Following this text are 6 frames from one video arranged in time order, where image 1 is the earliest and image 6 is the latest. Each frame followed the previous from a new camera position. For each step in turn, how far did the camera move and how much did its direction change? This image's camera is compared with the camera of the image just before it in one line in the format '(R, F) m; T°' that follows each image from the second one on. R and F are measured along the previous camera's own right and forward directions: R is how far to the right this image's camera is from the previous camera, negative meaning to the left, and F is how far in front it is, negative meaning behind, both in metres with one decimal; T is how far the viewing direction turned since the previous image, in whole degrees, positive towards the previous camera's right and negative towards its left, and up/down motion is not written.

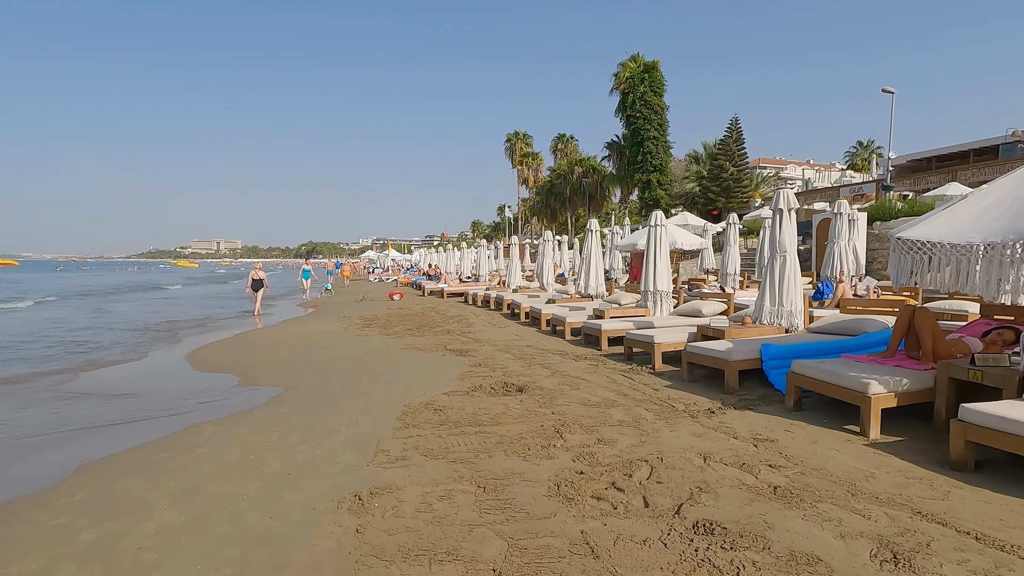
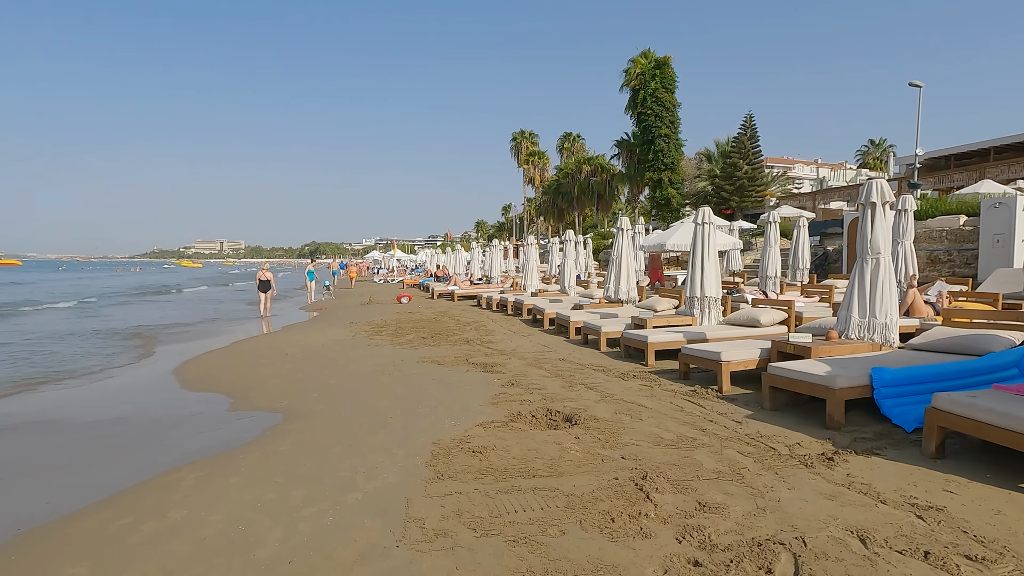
(-0.4, +1.1) m; 0°
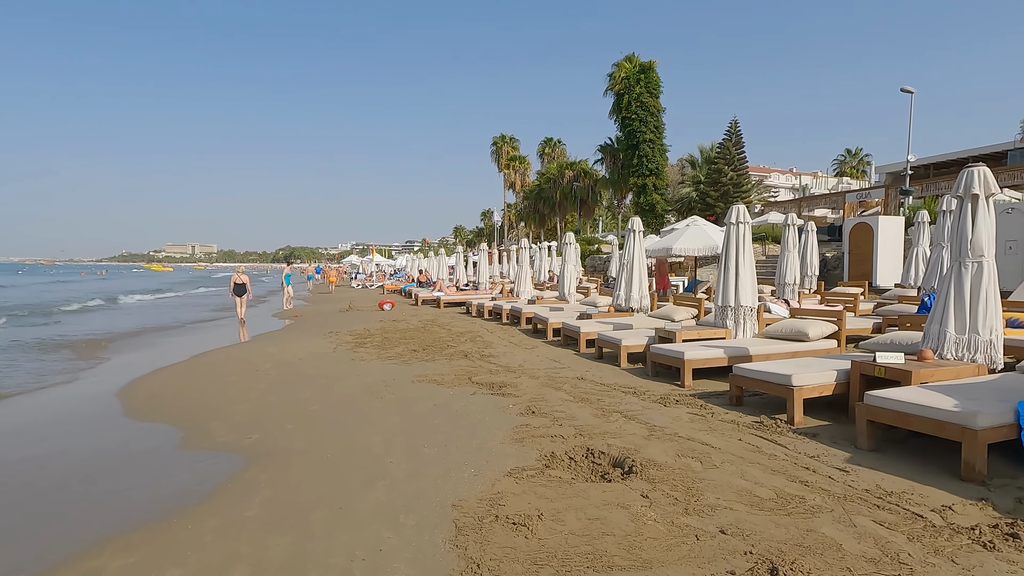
(-0.4, +1.1) m; +2°
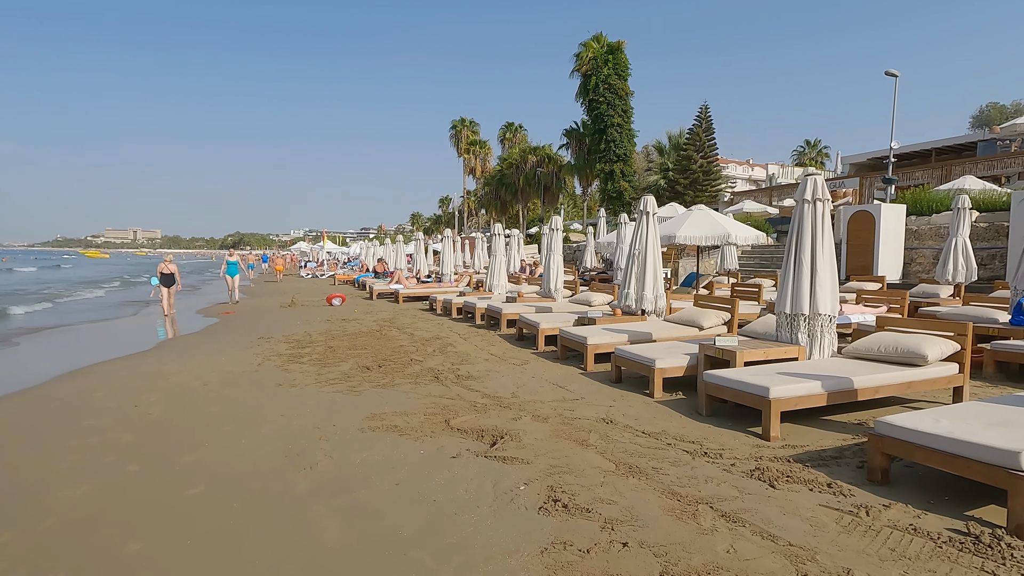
(-0.3, +2.3) m; +4°
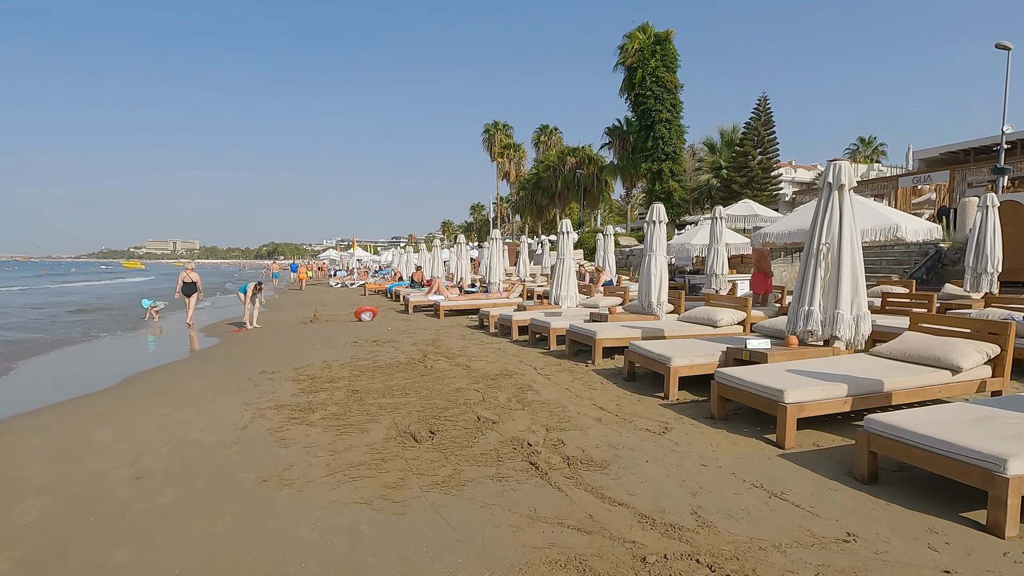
(-0.8, +2.8) m; -3°
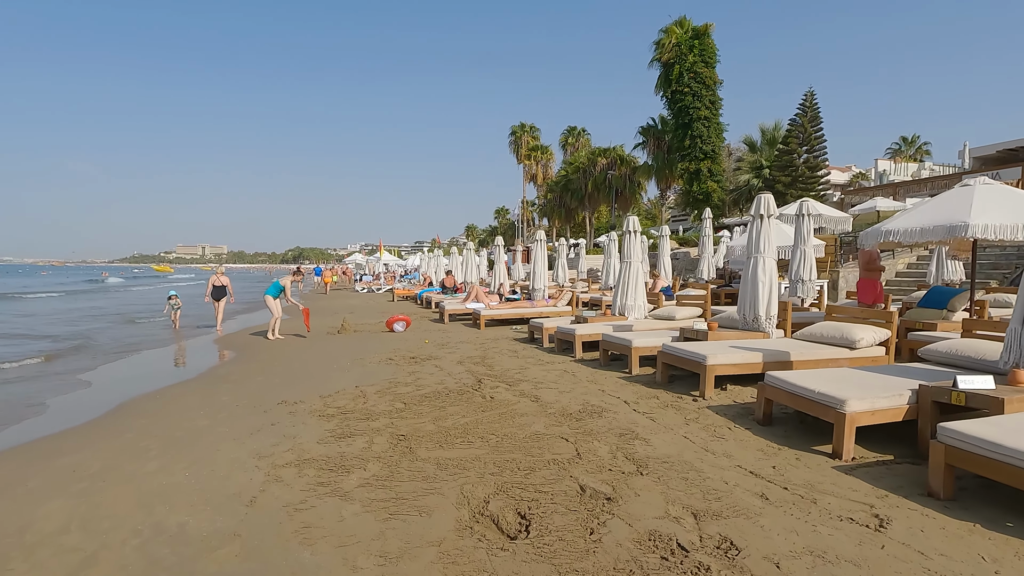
(-0.6, +1.5) m; -2°
